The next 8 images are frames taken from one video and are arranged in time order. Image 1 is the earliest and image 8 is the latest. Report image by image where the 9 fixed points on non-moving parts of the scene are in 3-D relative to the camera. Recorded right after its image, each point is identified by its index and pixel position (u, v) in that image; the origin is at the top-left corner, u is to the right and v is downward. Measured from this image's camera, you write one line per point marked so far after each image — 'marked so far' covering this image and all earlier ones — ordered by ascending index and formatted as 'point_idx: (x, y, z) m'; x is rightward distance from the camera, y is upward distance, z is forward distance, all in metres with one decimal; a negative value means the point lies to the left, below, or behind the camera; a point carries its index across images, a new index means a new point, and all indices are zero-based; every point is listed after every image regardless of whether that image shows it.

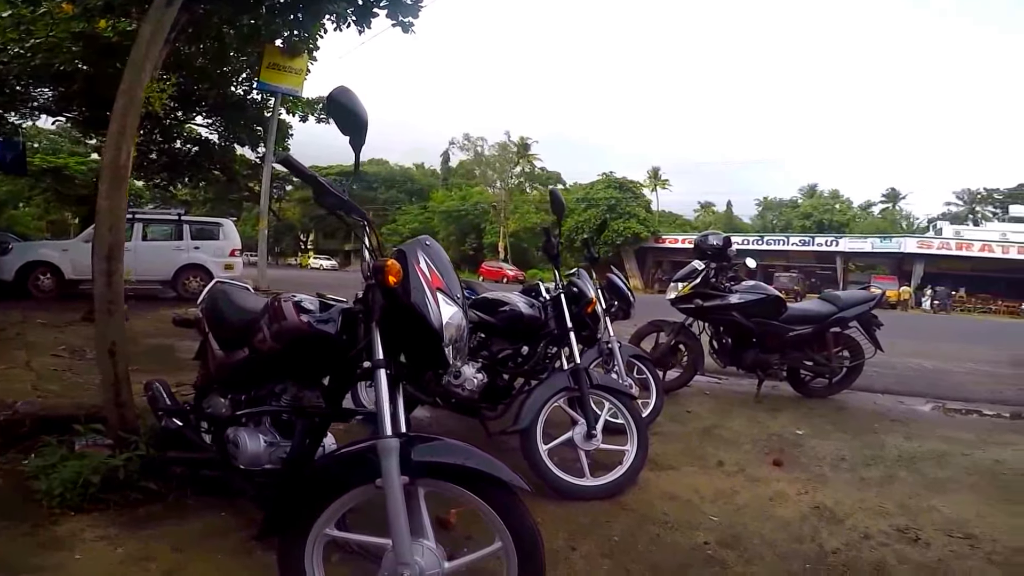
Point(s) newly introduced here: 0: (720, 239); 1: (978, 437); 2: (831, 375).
0: (+1.3, +0.3, +4.5) m
1: (+2.5, -0.8, +3.7) m
2: (+1.9, -0.5, +4.3) m
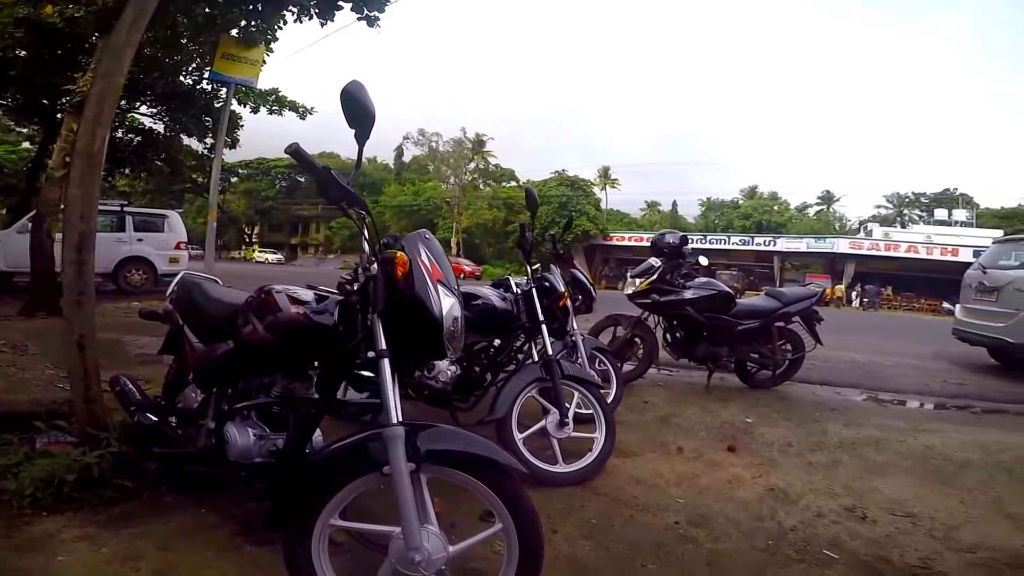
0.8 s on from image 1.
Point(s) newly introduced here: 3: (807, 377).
0: (+1.1, +0.3, +4.8) m
1: (+2.3, -0.8, +4.1) m
2: (+1.7, -0.5, +4.6) m
3: (+2.2, -0.7, +5.1) m
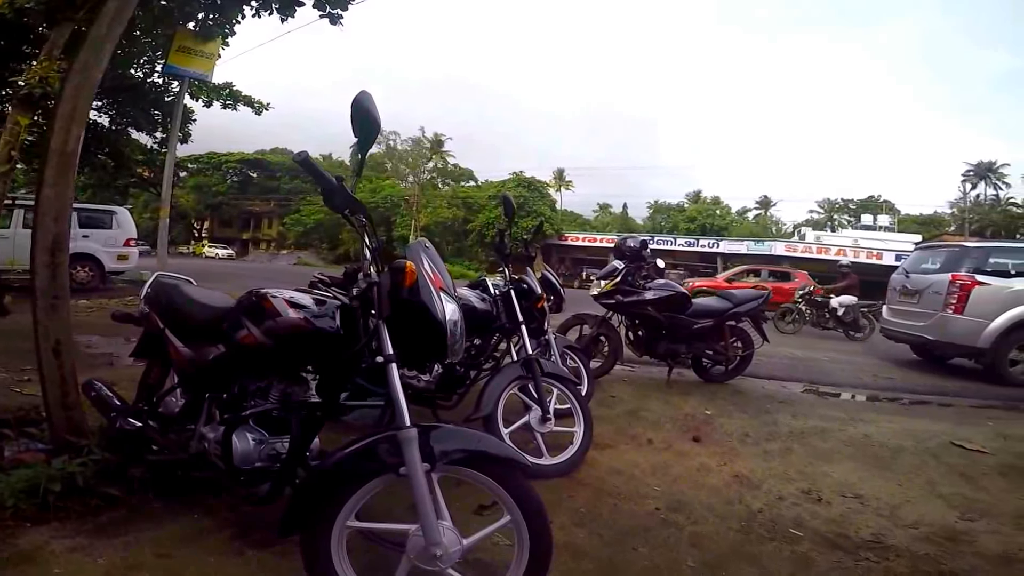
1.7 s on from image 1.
0: (+0.9, +0.3, +5.1) m
1: (+2.2, -0.8, +4.5) m
2: (+1.5, -0.5, +5.0) m
3: (+1.9, -0.7, +5.5) m
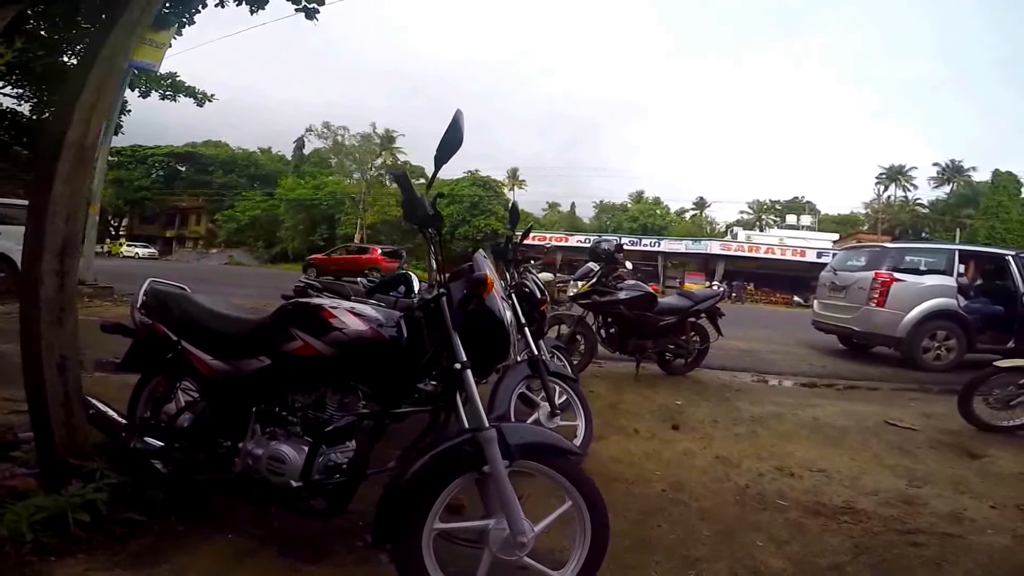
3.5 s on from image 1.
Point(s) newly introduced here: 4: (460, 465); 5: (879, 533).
0: (+0.7, +0.3, +5.5) m
1: (+2.1, -0.8, +5.2) m
2: (+1.4, -0.5, +5.5) m
3: (+1.7, -0.7, +6.1) m
4: (-0.2, -0.7, +2.7) m
5: (+1.6, -1.1, +3.2) m
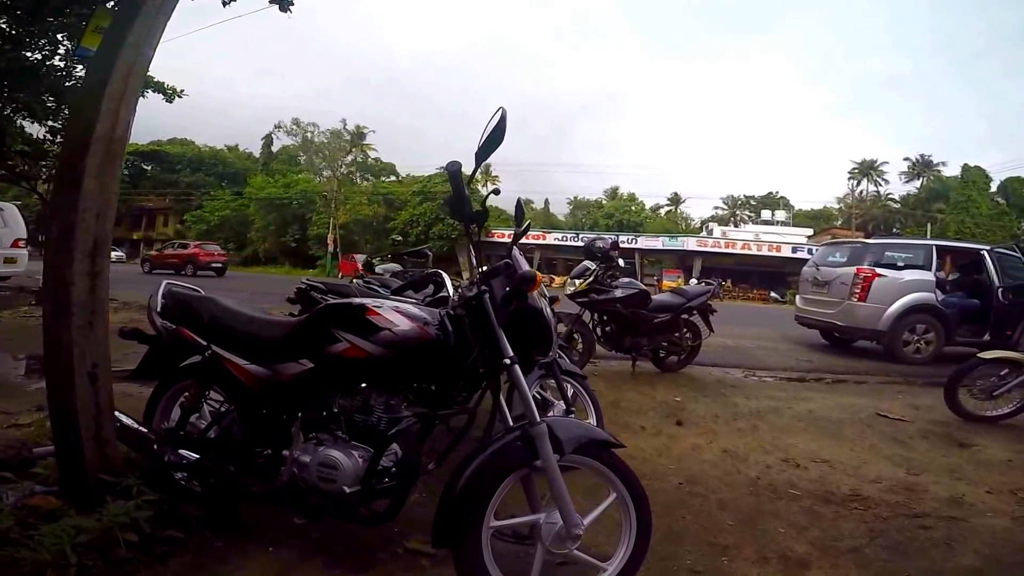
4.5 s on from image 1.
0: (+0.7, +0.3, +5.6) m
1: (+2.1, -0.8, +5.4) m
2: (+1.4, -0.5, +5.7) m
3: (+1.6, -0.6, +6.2) m
4: (0.0, -0.7, +2.7) m
5: (+1.8, -1.1, +3.4) m
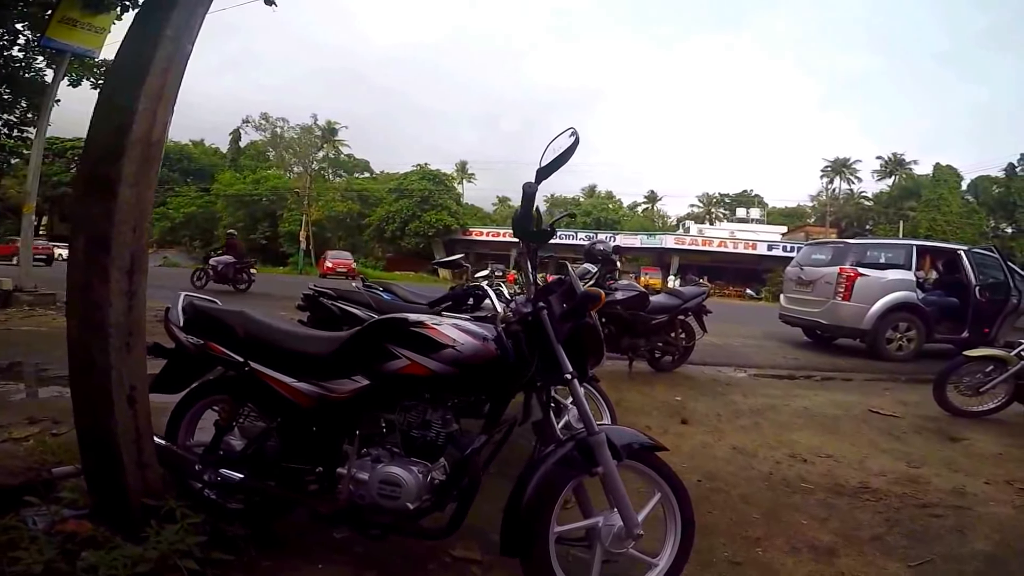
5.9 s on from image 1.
0: (+0.7, +0.3, +5.7) m
1: (+2.1, -0.8, +5.6) m
2: (+1.3, -0.5, +5.9) m
3: (+1.6, -0.6, +6.4) m
4: (+0.2, -0.7, +2.8) m
5: (+2.0, -1.1, +3.6) m
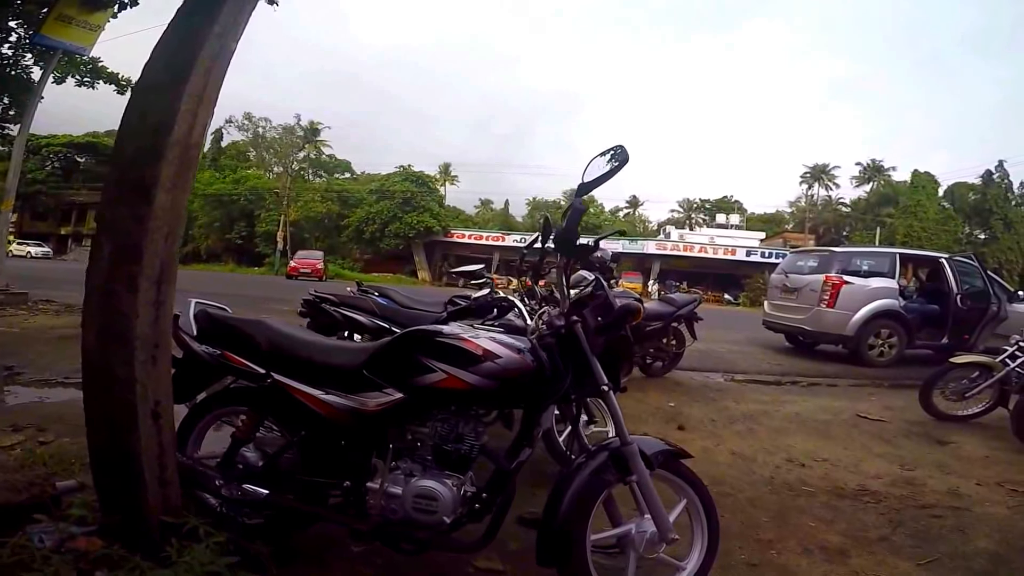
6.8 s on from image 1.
0: (+0.7, +0.3, +5.7) m
1: (+2.1, -0.8, +5.7) m
2: (+1.3, -0.5, +6.0) m
3: (+1.5, -0.7, +6.5) m
4: (+0.4, -0.8, +2.8) m
5: (+2.1, -1.2, +3.8) m
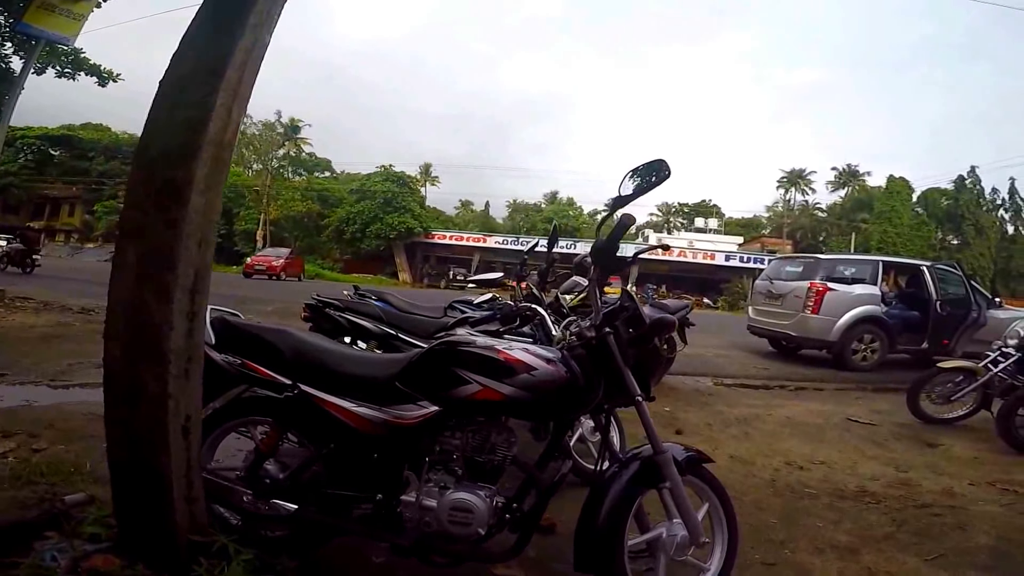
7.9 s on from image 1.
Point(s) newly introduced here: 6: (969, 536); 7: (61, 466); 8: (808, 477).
0: (+0.6, +0.3, +5.8) m
1: (+2.0, -0.9, +5.9) m
2: (+1.2, -0.6, +6.1) m
3: (+1.4, -0.7, +6.7) m
4: (+0.5, -0.8, +2.9) m
5: (+2.1, -1.2, +3.9) m
6: (+2.3, -1.3, +3.6) m
7: (-2.5, -1.0, +3.9) m
8: (+1.8, -1.2, +4.4) m
